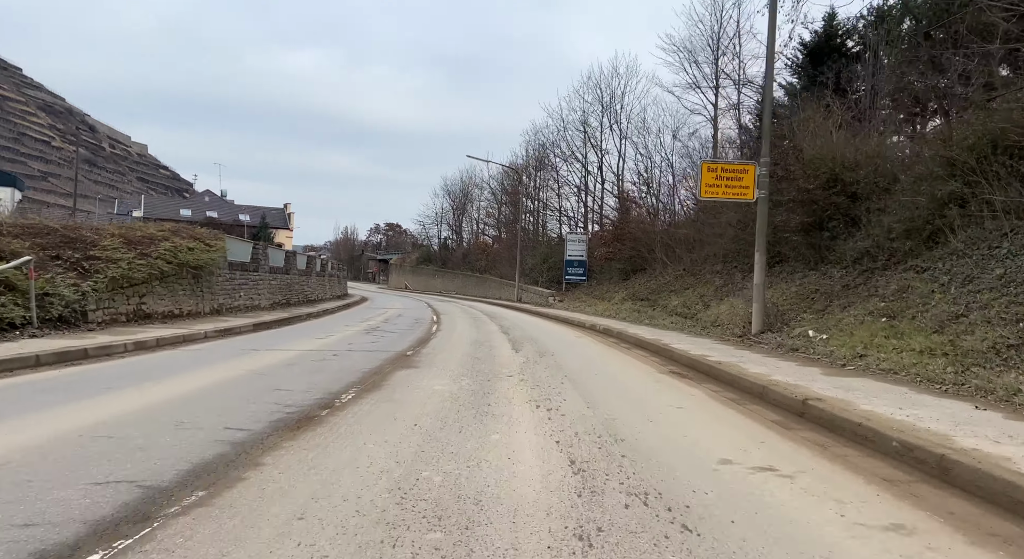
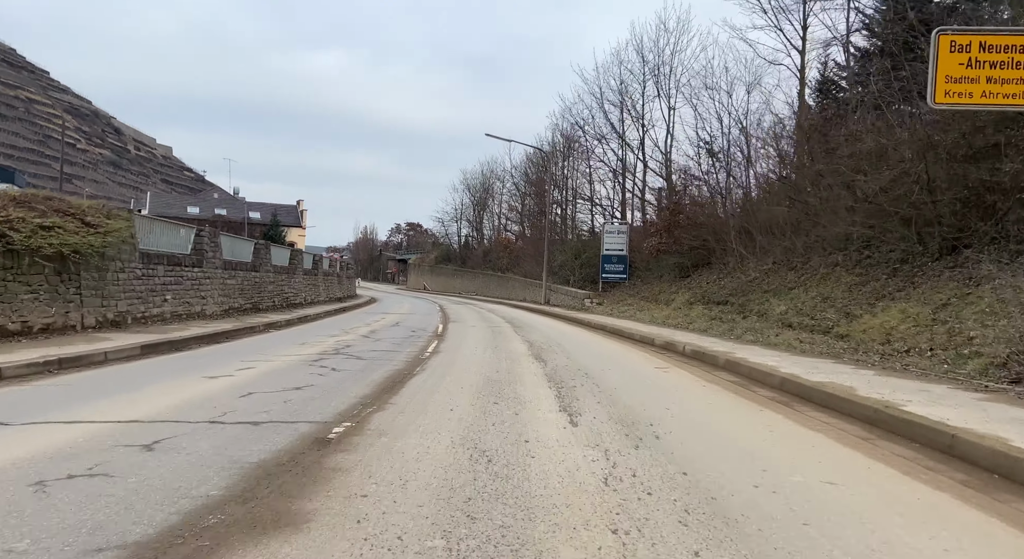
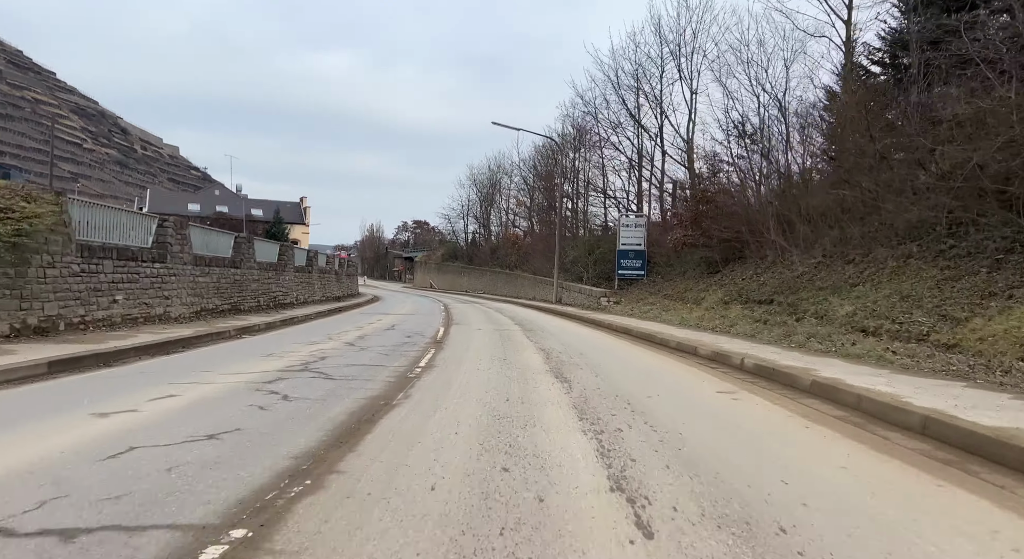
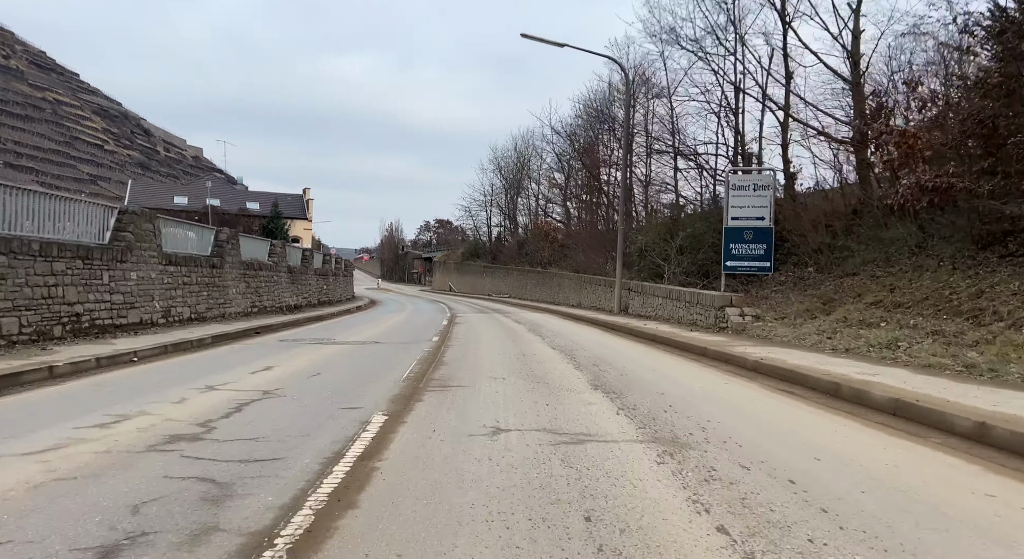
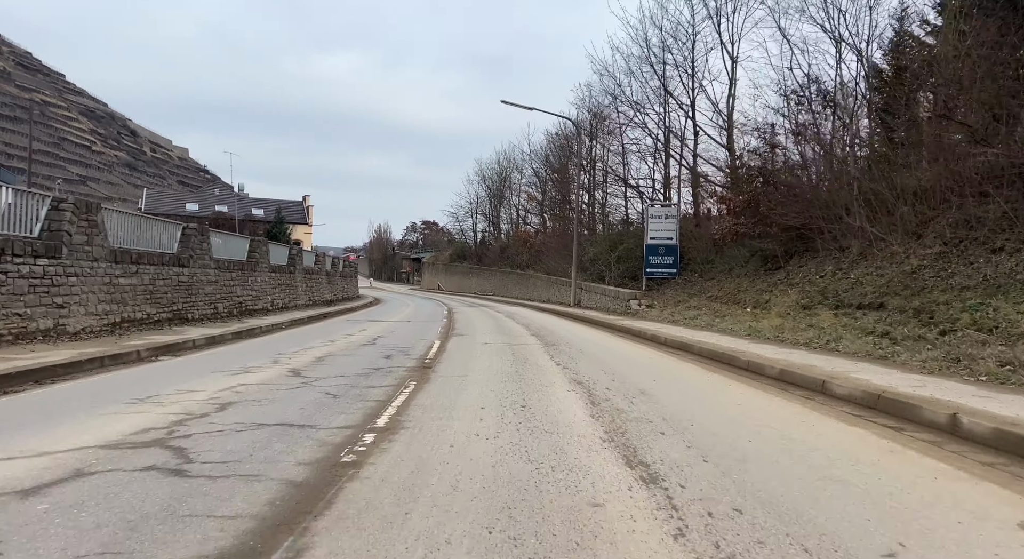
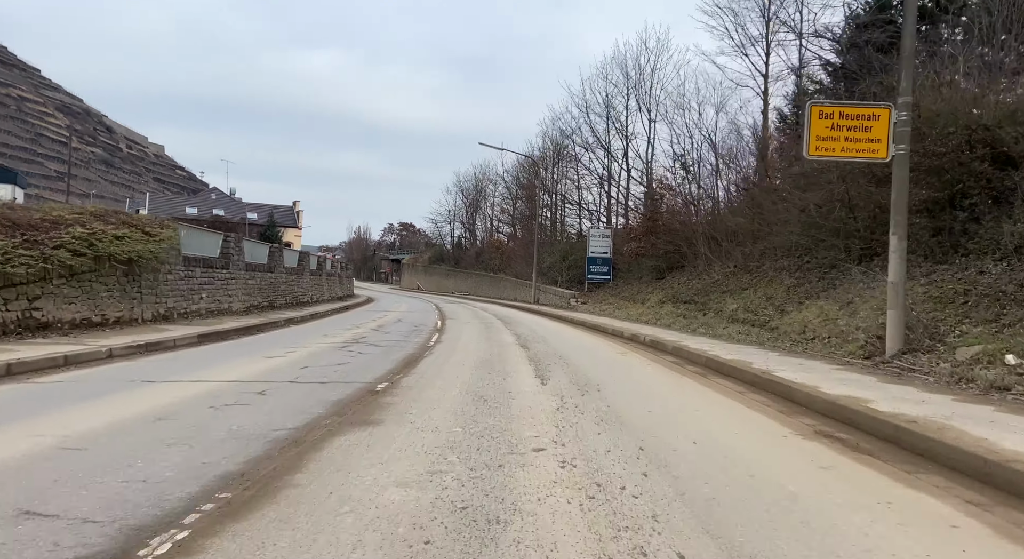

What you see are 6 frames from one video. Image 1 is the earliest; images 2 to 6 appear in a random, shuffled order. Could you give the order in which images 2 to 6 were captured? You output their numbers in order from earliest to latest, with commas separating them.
6, 2, 3, 5, 4
